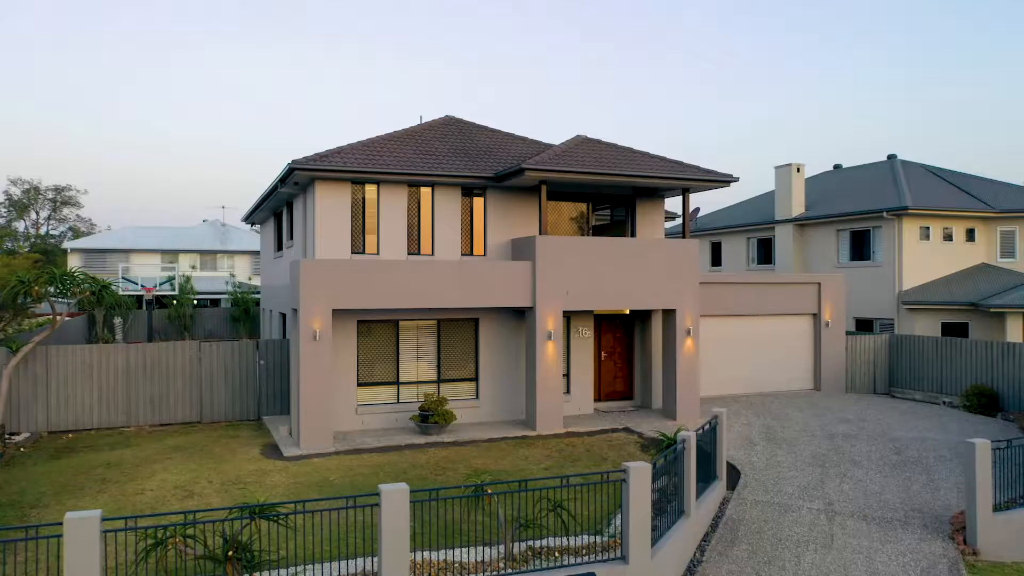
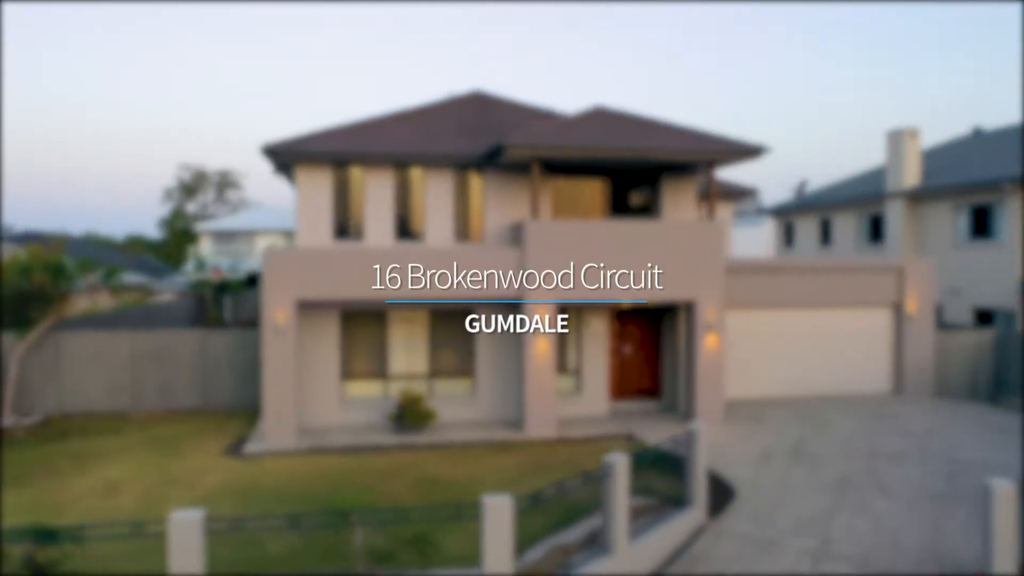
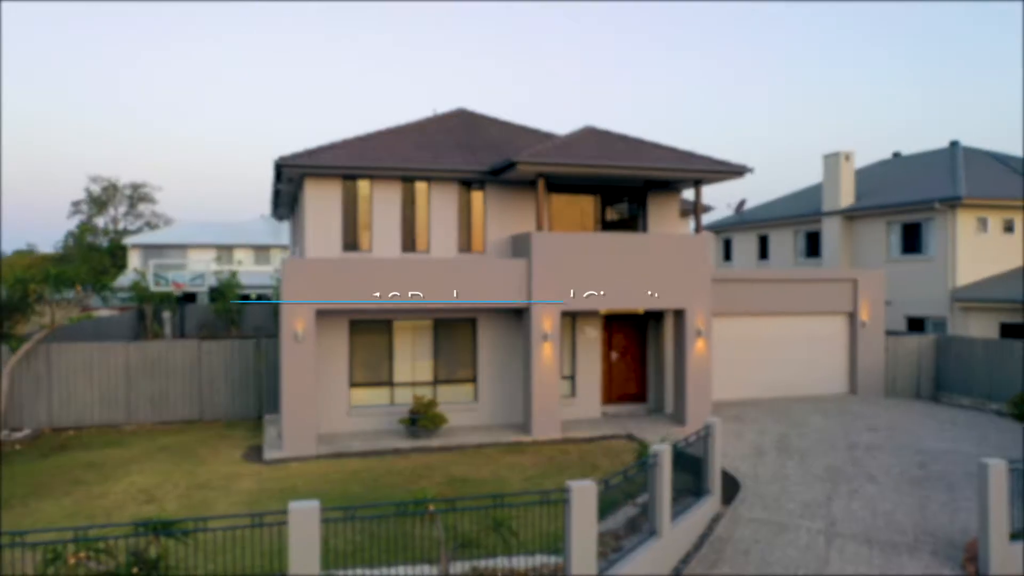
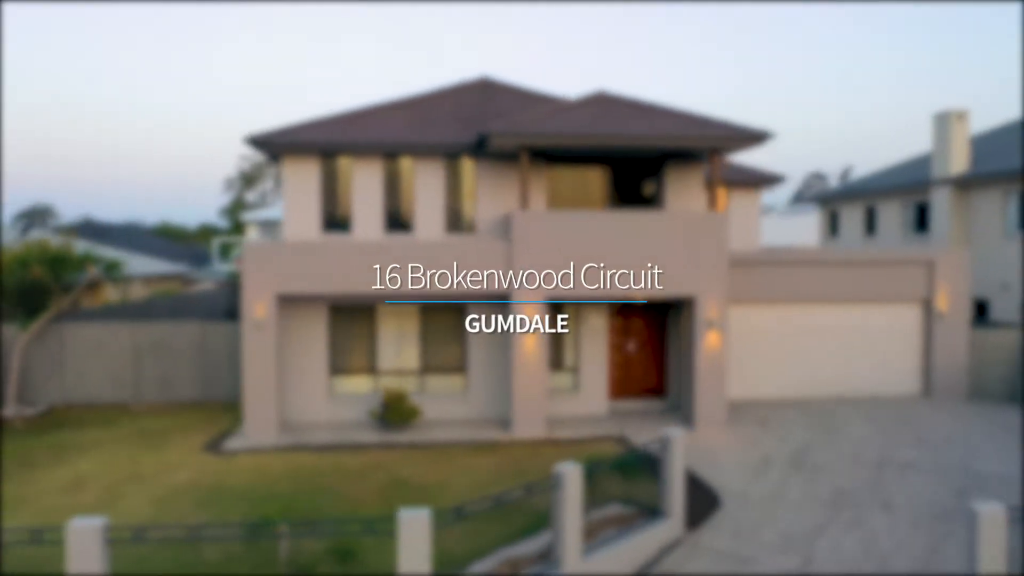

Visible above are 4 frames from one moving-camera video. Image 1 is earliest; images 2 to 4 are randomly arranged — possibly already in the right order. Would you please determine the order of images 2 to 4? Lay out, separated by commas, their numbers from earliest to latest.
3, 2, 4
